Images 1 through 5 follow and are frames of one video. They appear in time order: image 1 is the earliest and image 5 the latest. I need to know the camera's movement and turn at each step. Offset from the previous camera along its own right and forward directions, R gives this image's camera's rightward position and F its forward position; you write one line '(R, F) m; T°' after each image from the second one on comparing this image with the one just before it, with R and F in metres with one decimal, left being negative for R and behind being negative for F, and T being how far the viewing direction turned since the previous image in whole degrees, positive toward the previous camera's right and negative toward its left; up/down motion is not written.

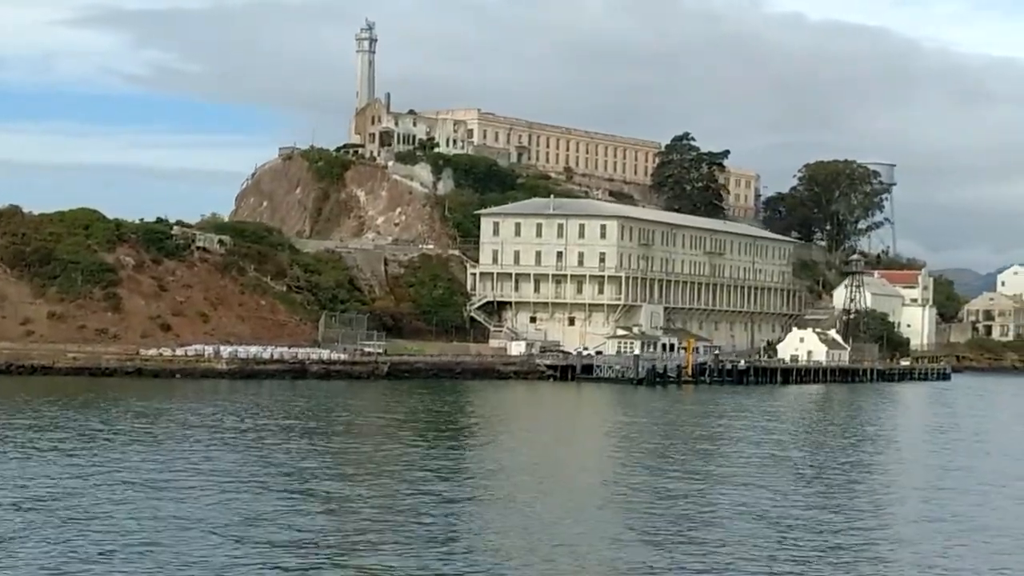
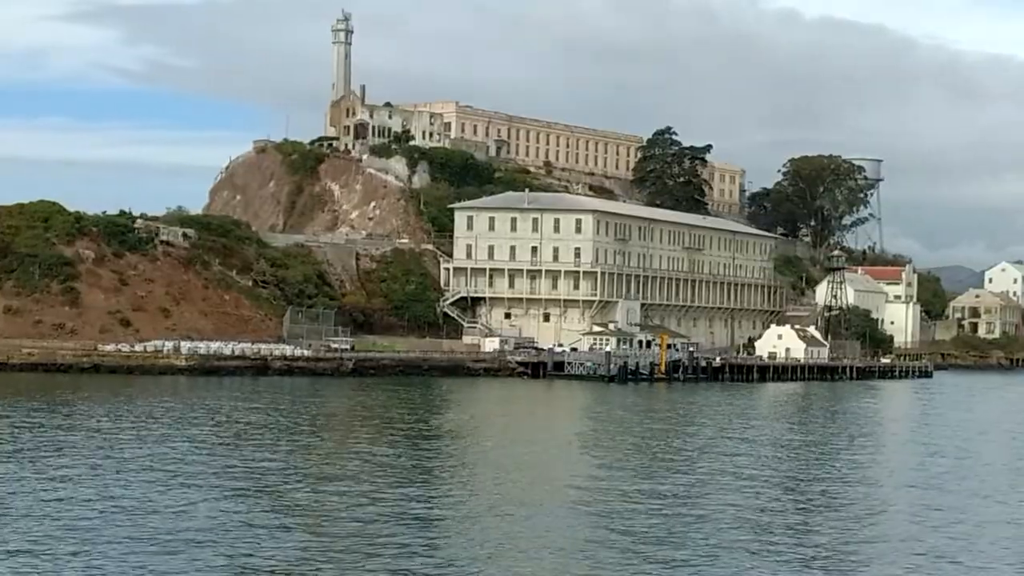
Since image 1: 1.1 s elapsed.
(+1.3, +1.6) m; 0°
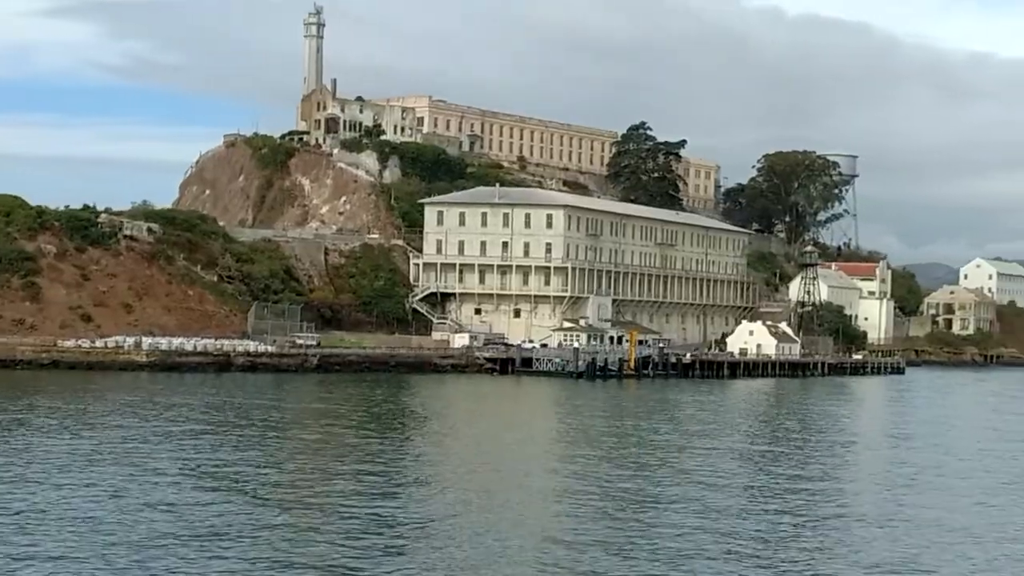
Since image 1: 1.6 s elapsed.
(+0.8, +0.6) m; +1°
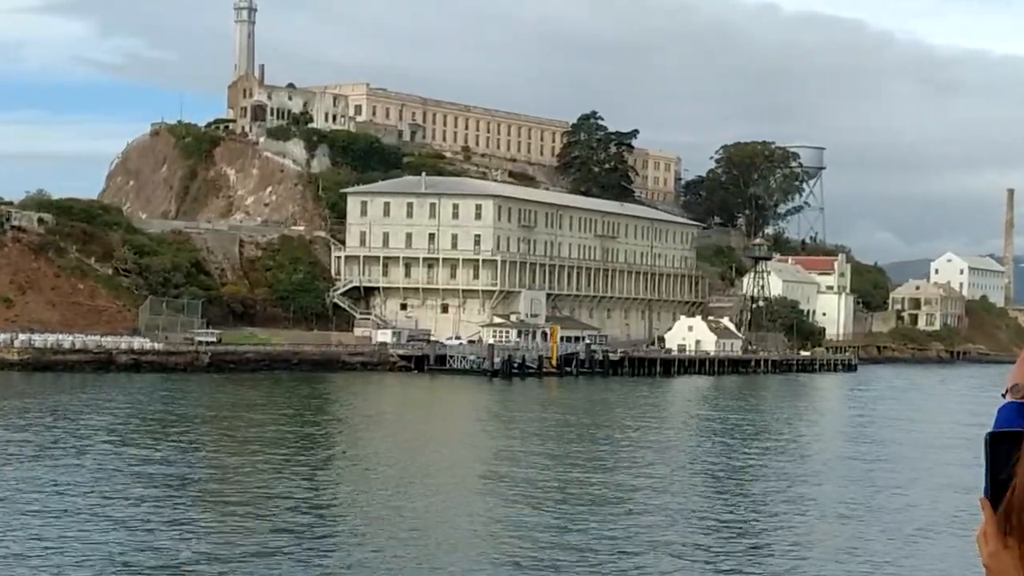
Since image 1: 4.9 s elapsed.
(+4.2, +4.4) m; 0°
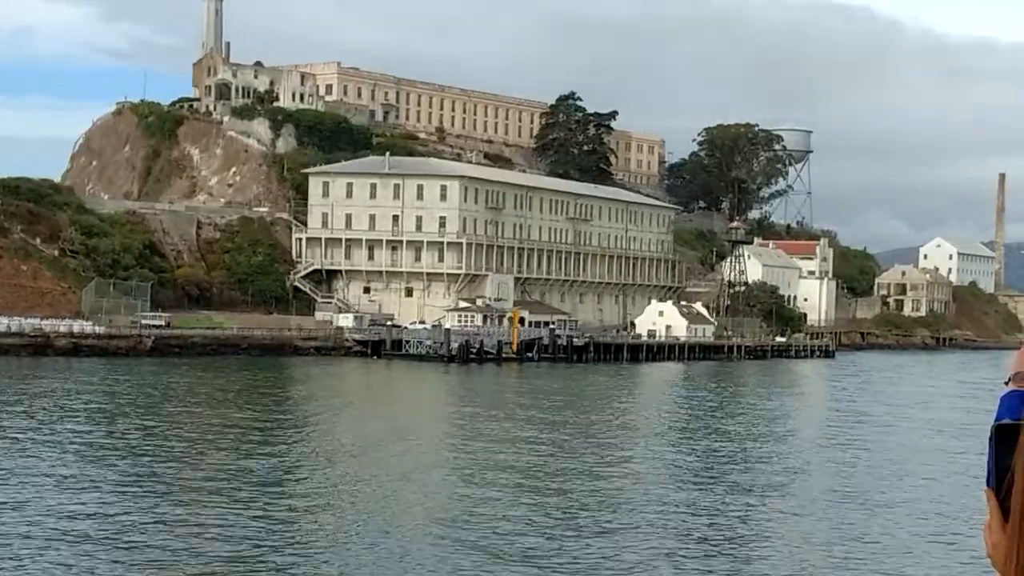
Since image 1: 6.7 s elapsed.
(+2.1, +2.3) m; 0°
